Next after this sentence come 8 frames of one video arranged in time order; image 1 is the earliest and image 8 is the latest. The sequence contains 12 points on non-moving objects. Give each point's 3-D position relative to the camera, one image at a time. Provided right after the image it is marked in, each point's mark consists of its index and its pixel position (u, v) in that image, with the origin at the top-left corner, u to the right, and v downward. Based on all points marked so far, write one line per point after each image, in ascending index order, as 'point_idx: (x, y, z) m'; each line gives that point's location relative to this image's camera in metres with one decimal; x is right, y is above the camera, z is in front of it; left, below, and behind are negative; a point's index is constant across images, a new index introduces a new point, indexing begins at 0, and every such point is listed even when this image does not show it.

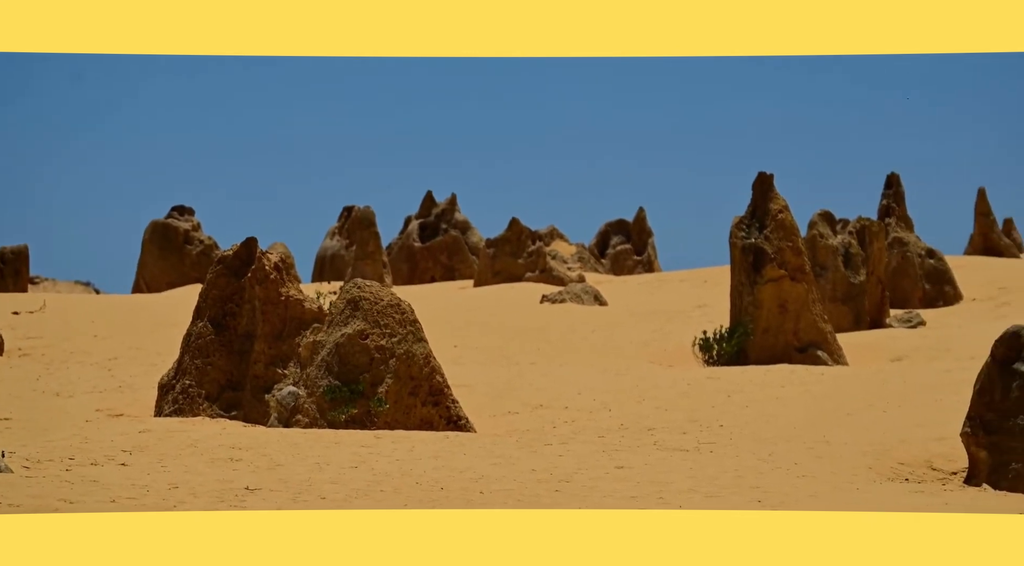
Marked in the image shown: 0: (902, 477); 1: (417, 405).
0: (+2.8, -1.4, +11.3) m
1: (-0.7, -0.9, +11.8) m
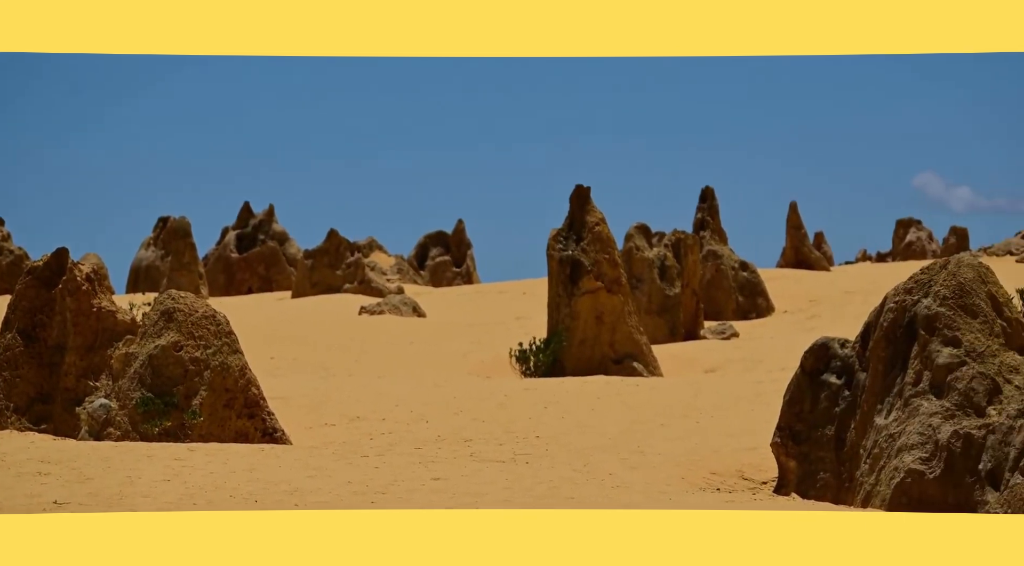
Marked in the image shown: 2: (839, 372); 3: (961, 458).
0: (+1.5, -1.5, +11.4) m
1: (-2.1, -1.0, +11.7) m
2: (+2.5, -0.7, +11.9) m
3: (+3.2, -1.2, +10.9) m
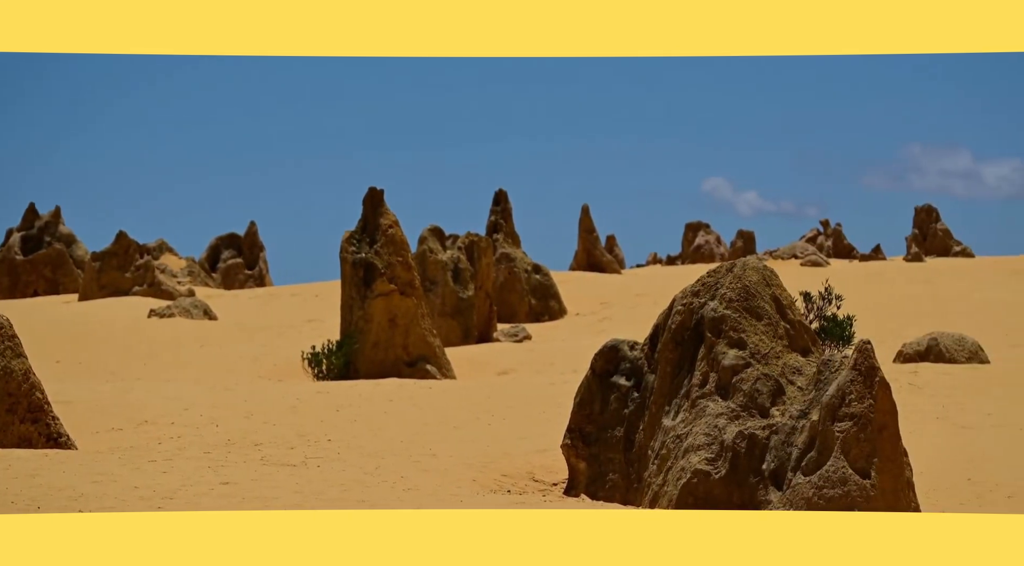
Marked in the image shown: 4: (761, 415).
0: (-0.1, -1.5, +11.5) m
1: (-3.6, -1.0, +11.4) m
2: (+0.9, -0.7, +12.0) m
3: (+1.7, -1.2, +11.1) m
4: (+1.8, -0.9, +11.2) m
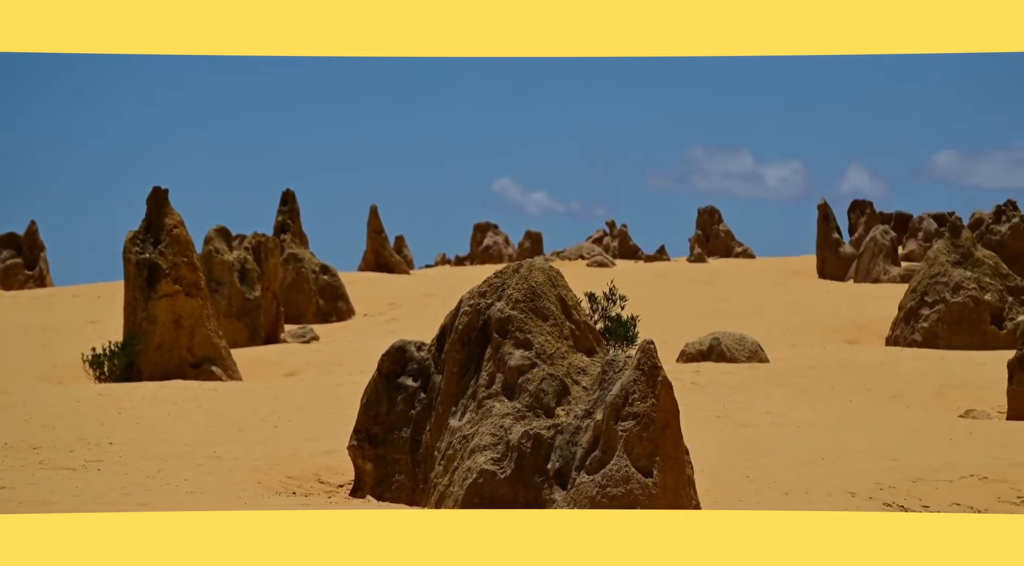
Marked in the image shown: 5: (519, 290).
0: (-1.6, -1.5, +11.4) m
1: (-5.2, -1.0, +11.1) m
2: (-0.7, -0.7, +12.0) m
3: (+0.1, -1.3, +11.2) m
4: (+0.2, -1.0, +11.3) m
5: (+0.1, -0.1, +11.8) m
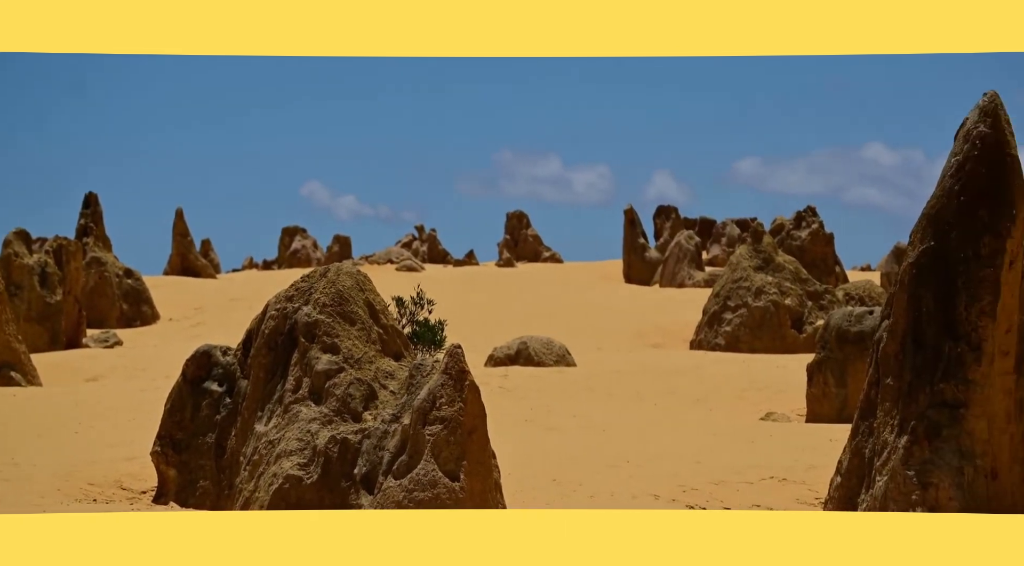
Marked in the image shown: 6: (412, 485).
0: (-3.1, -1.5, +11.2) m
1: (-6.6, -1.1, +10.6) m
2: (-2.2, -0.7, +11.9) m
3: (-1.3, -1.3, +11.1) m
4: (-1.2, -1.0, +11.3) m
5: (-1.4, -0.1, +11.7) m
6: (-0.7, -1.3, +10.1) m
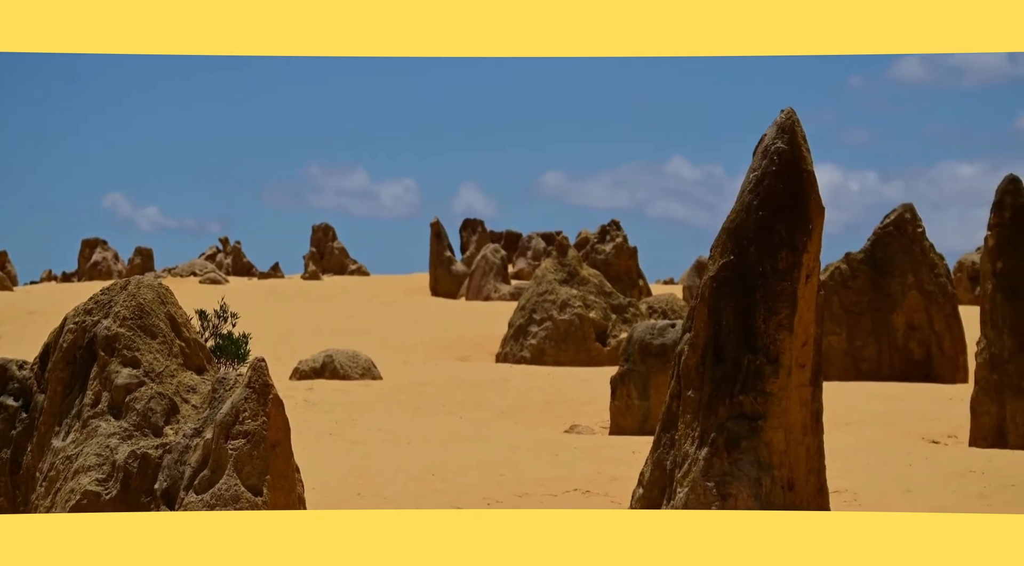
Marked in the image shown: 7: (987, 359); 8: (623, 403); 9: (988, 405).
0: (-4.5, -1.6, +10.9) m
1: (-7.9, -1.1, +10.0) m
2: (-3.7, -0.8, +11.7) m
3: (-2.7, -1.4, +10.9) m
4: (-2.6, -1.1, +11.1) m
5: (-2.9, -0.2, +11.6) m
6: (-2.0, -1.4, +10.0) m
7: (+3.6, -0.6, +11.9) m
8: (+0.8, -0.9, +12.1) m
9: (+3.6, -0.9, +11.9) m
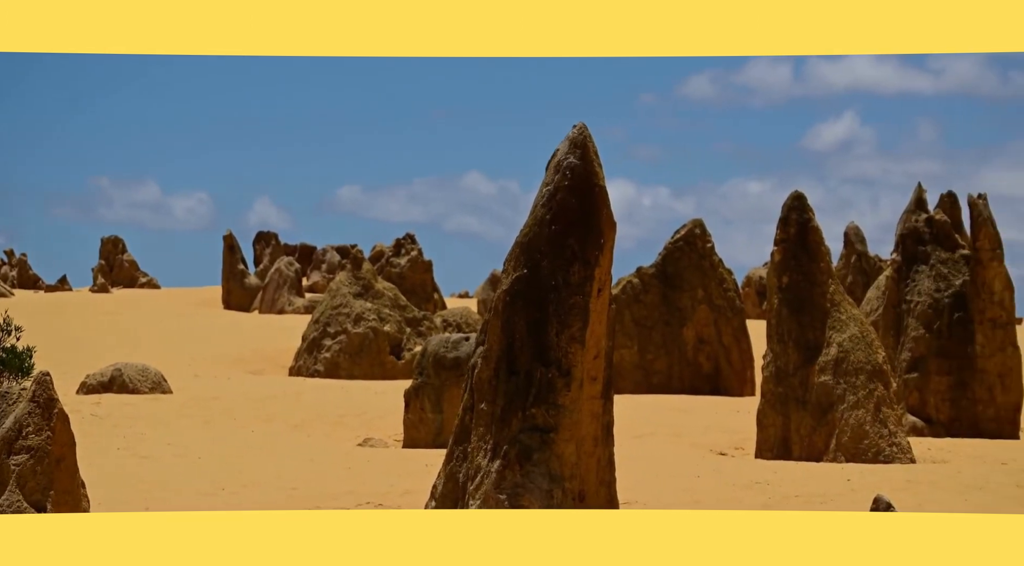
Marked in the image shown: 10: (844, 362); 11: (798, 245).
0: (-6.0, -1.7, +10.5) m
1: (-9.3, -1.2, +9.3) m
2: (-5.2, -0.9, +11.3) m
3: (-4.2, -1.5, +10.7) m
4: (-4.1, -1.2, +10.8) m
5: (-4.4, -0.3, +11.3) m
6: (-3.4, -1.5, +9.8) m
7: (+2.0, -0.7, +12.2) m
8: (-0.7, -1.0, +12.1) m
9: (+2.0, -1.0, +12.2) m
10: (+2.5, -0.6, +11.9) m
11: (+2.2, +0.3, +12.2) m
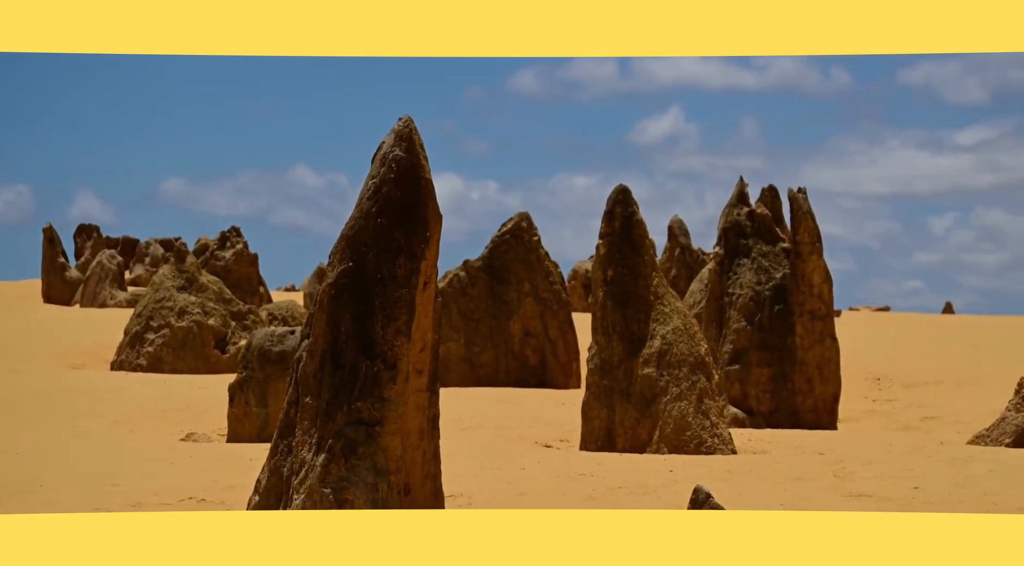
0: (-7.2, -1.7, +10.1) m
1: (-10.5, -1.1, +8.7) m
2: (-6.5, -0.9, +10.9) m
3: (-5.4, -1.4, +10.4) m
4: (-5.4, -1.1, +10.5) m
5: (-5.7, -0.2, +11.0) m
6: (-4.6, -1.4, +9.6) m
7: (+0.7, -0.6, +12.3) m
8: (-2.1, -1.0, +12.0) m
9: (+0.7, -1.0, +12.3) m
10: (+1.2, -0.5, +12.0) m
11: (+0.9, +0.4, +12.3) m
